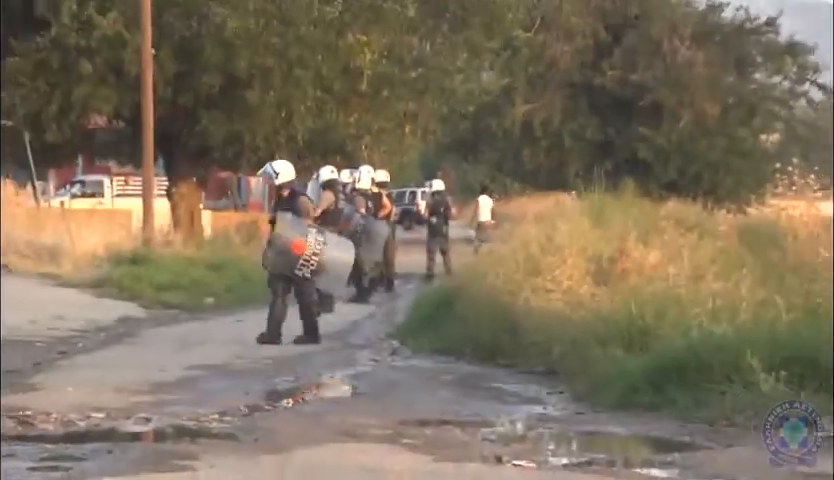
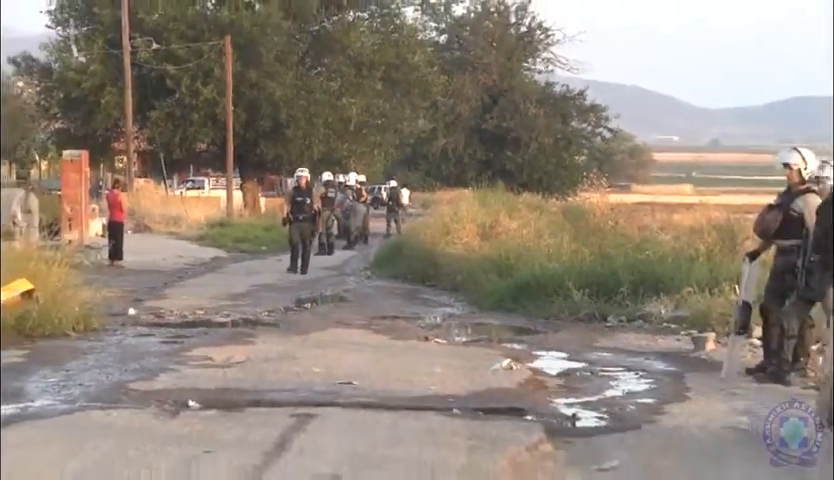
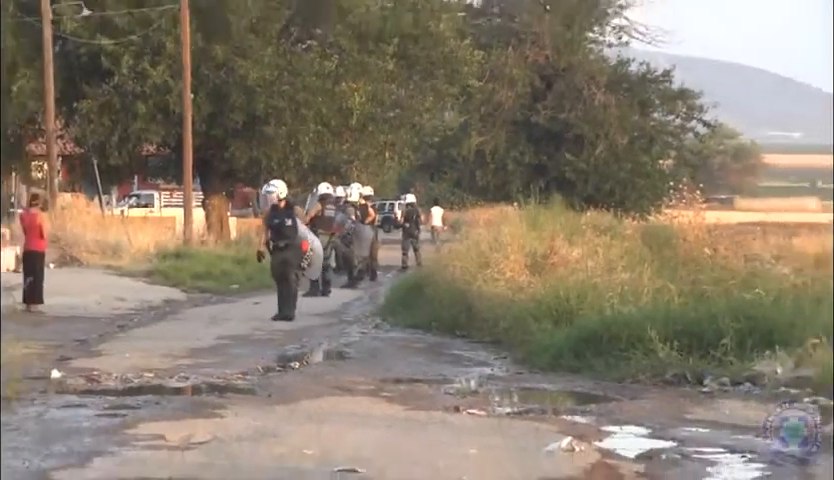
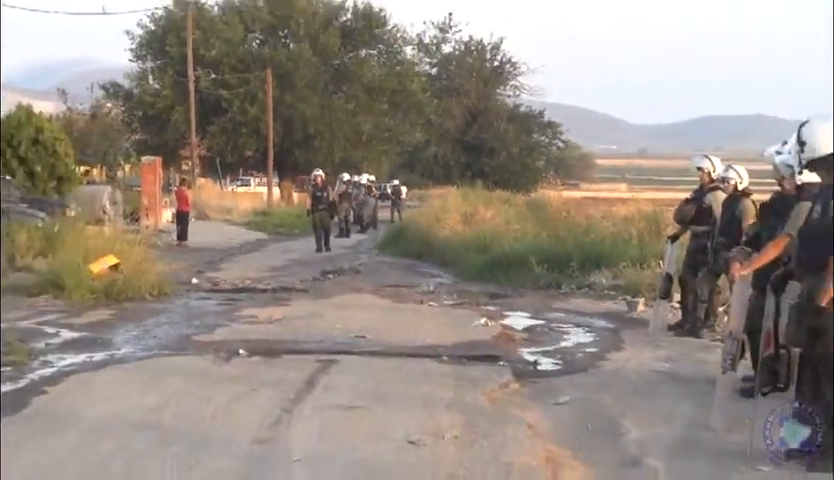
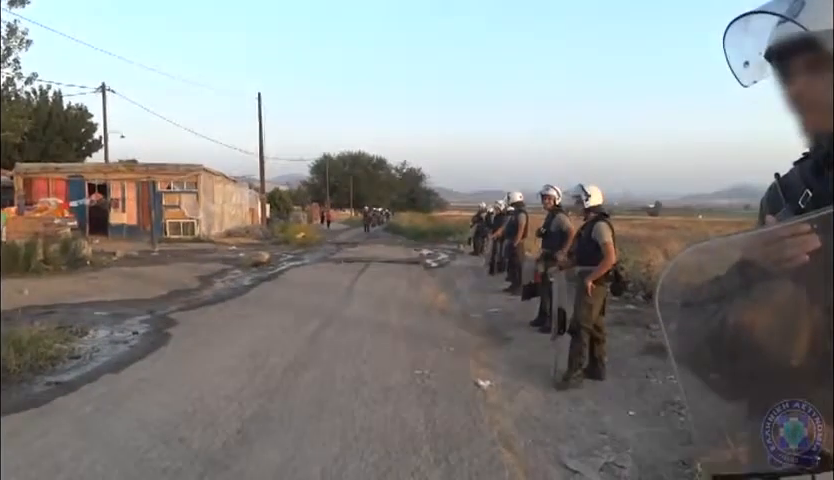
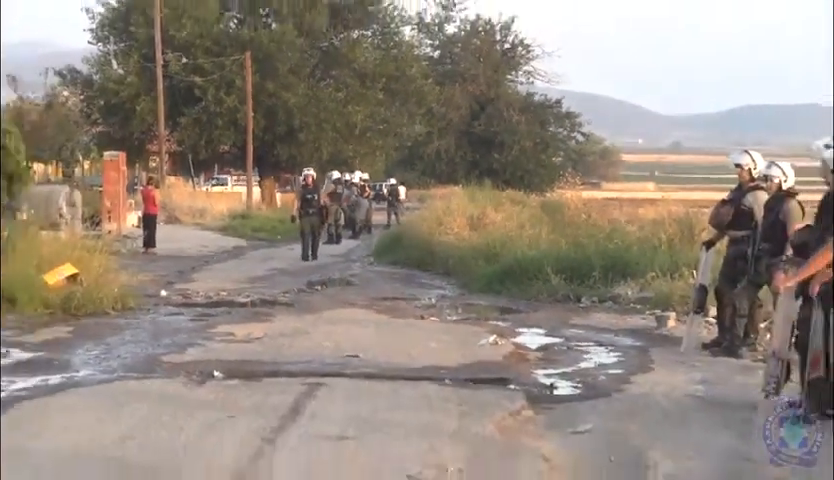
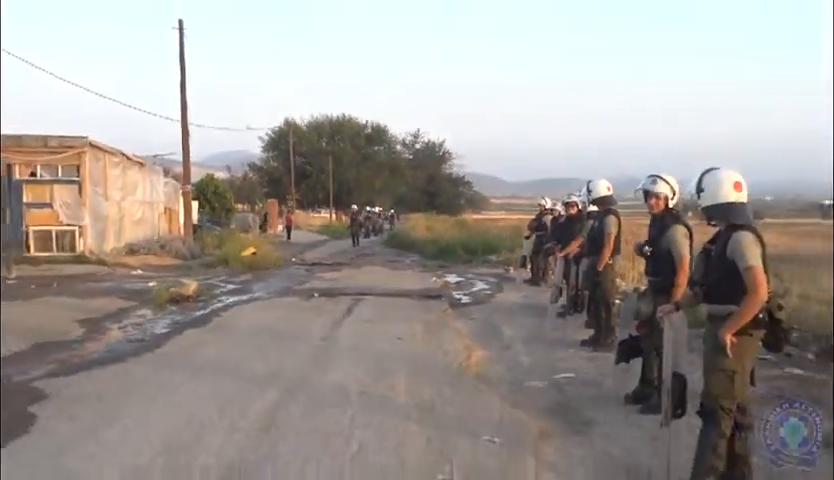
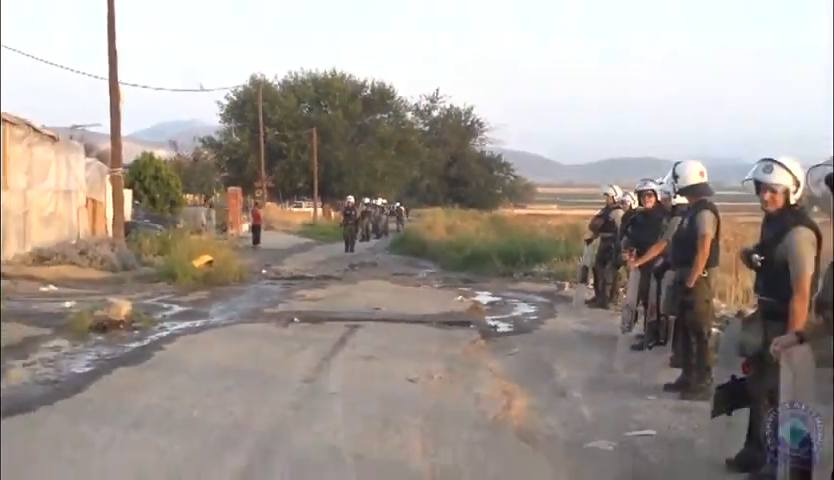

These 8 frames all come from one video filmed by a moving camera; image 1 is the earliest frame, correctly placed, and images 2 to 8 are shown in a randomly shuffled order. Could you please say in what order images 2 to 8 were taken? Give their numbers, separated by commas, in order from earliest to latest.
3, 2, 6, 4, 8, 7, 5
